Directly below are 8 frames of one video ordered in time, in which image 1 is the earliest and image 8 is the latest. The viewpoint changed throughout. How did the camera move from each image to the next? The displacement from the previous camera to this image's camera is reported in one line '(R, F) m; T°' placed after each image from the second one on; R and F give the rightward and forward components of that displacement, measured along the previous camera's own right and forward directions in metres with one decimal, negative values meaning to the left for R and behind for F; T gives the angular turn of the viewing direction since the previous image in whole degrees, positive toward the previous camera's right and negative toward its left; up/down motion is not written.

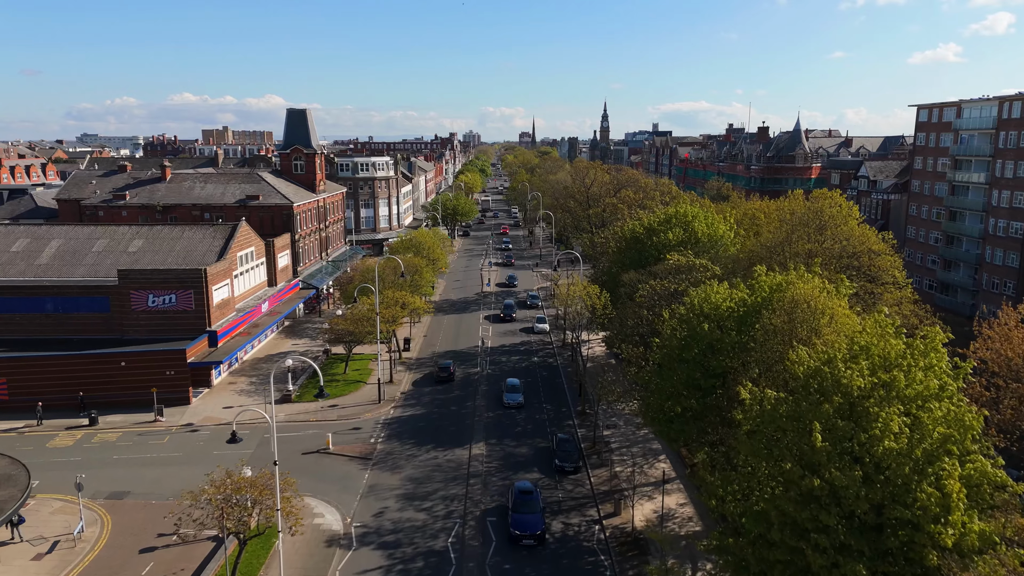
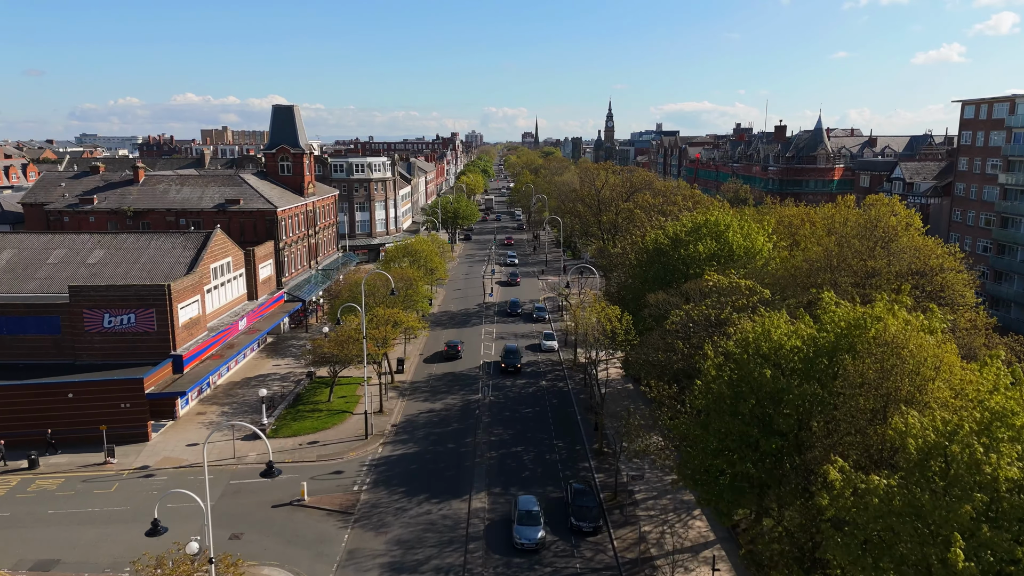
(-0.2, +6.5) m; 0°
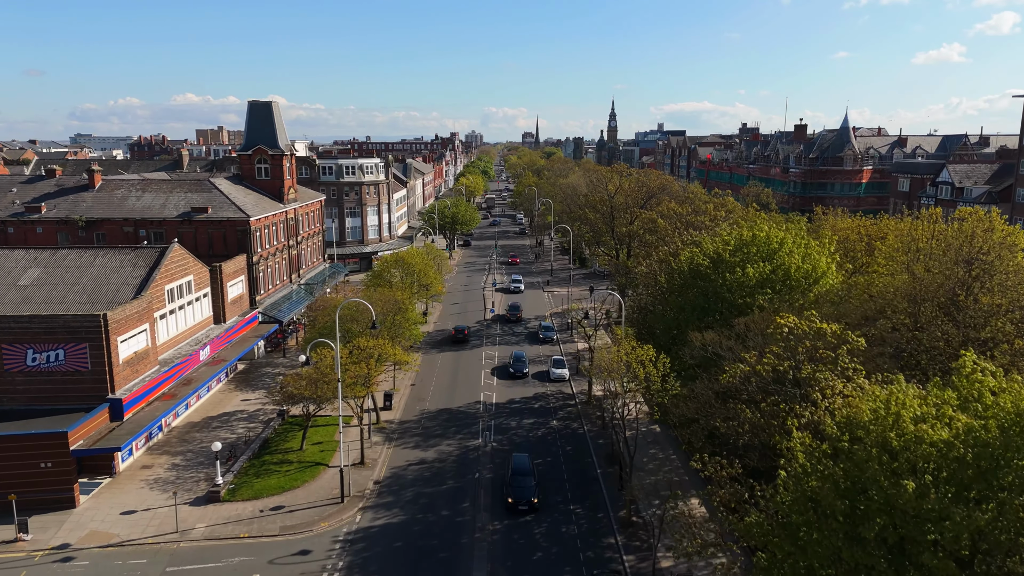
(-0.4, +7.9) m; 0°
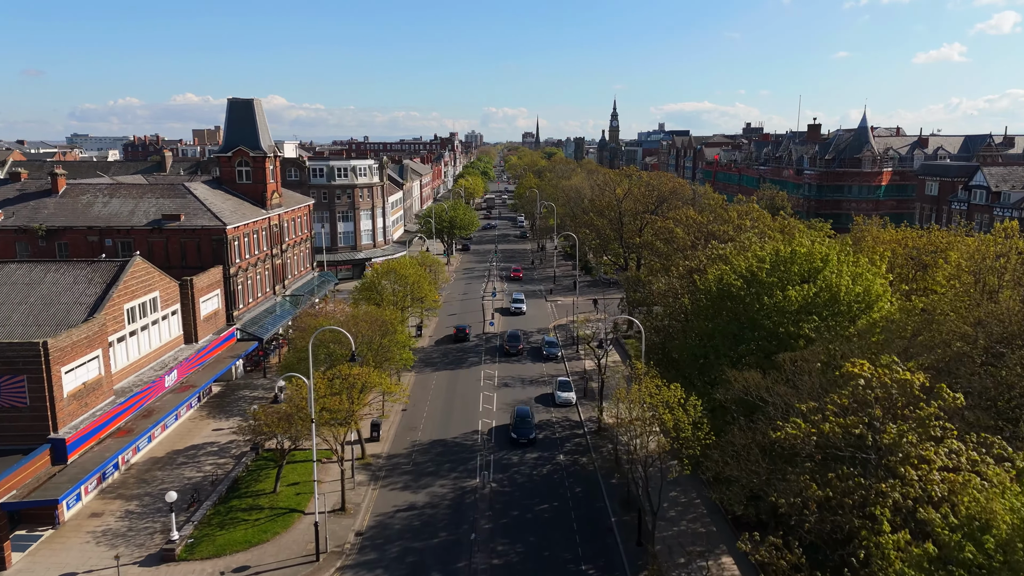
(-0.1, +5.0) m; 0°
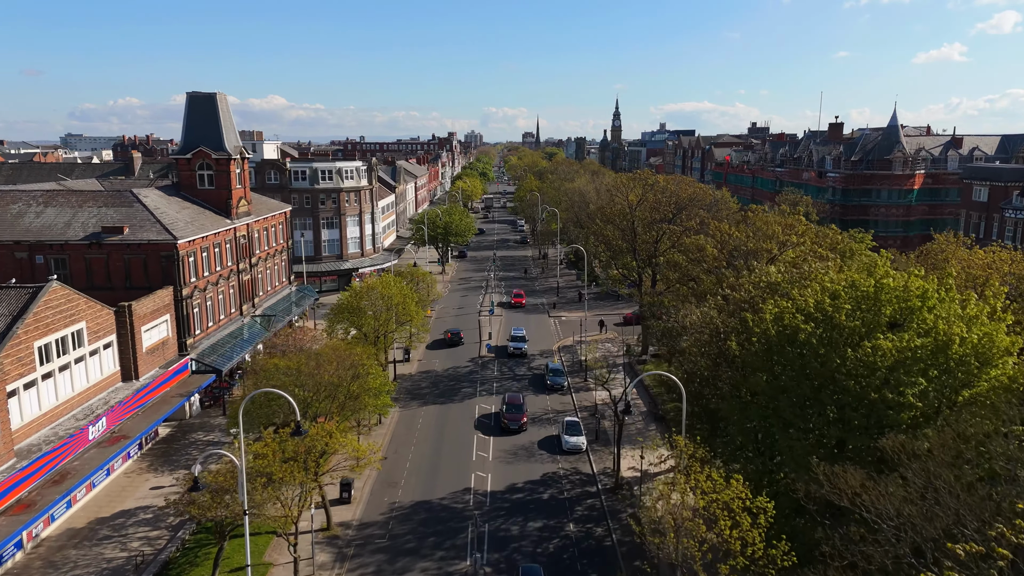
(+0.1, +7.7) m; 0°
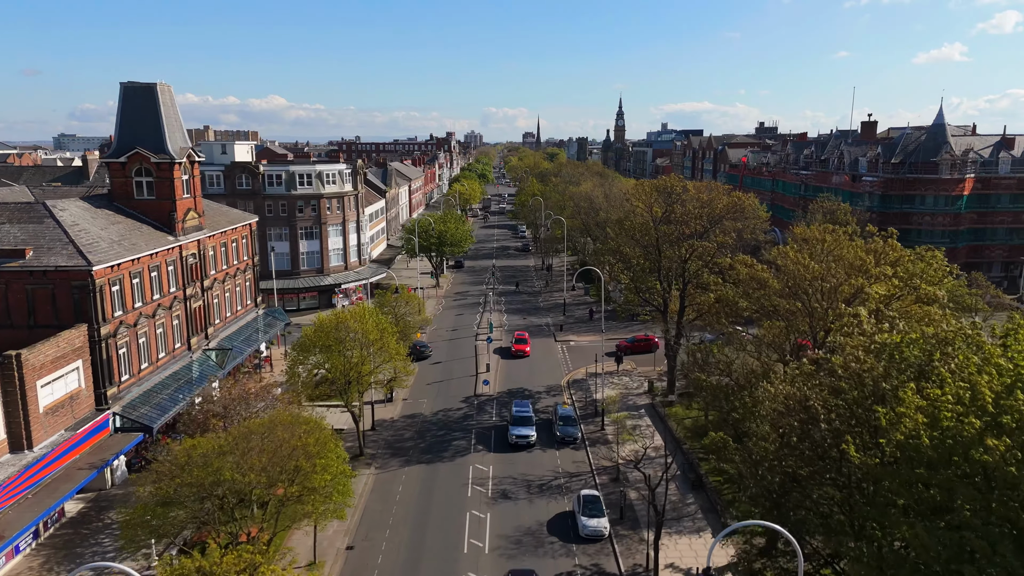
(-0.1, +9.3) m; 0°
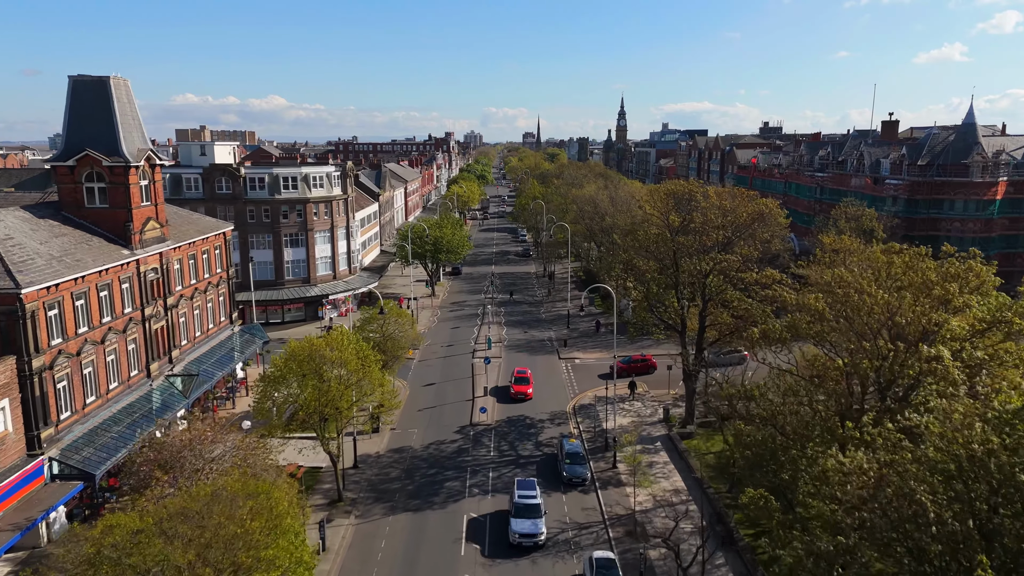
(0.0, +5.2) m; 0°
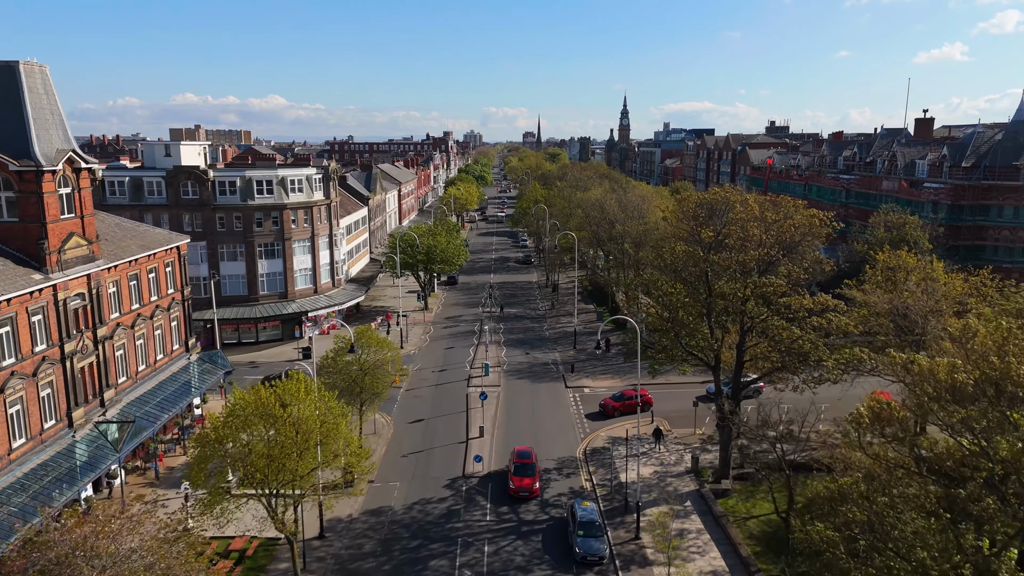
(0.0, +7.4) m; 0°
